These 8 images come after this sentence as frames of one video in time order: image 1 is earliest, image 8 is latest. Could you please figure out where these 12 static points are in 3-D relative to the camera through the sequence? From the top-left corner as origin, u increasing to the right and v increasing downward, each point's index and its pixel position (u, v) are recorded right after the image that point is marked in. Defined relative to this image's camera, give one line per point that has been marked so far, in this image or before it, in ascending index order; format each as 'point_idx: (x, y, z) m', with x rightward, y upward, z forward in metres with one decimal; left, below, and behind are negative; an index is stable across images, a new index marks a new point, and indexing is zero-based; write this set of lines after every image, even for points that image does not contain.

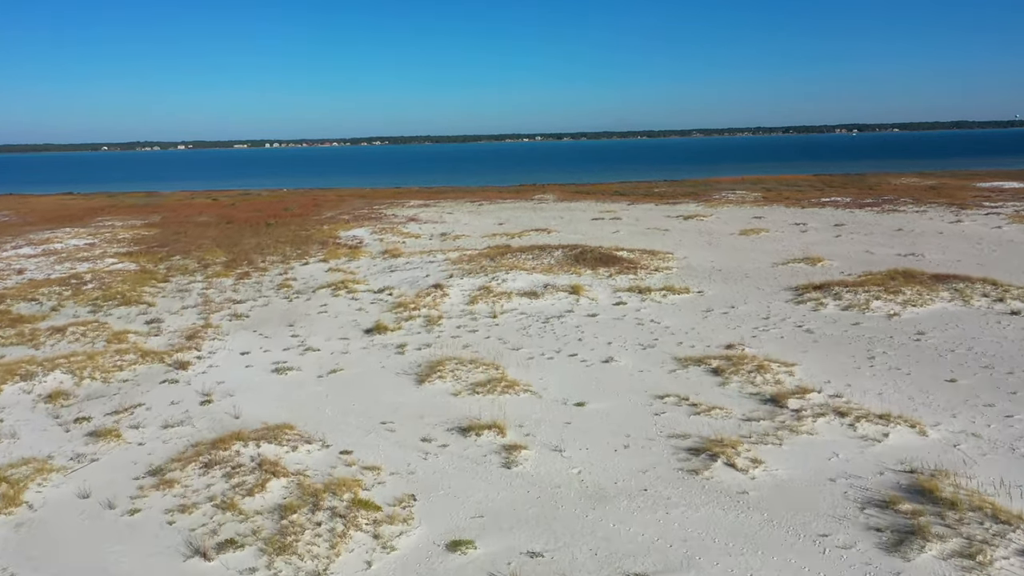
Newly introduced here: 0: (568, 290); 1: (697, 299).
0: (+1.8, -0.1, +17.7) m
1: (+5.5, -0.4, +16.7) m
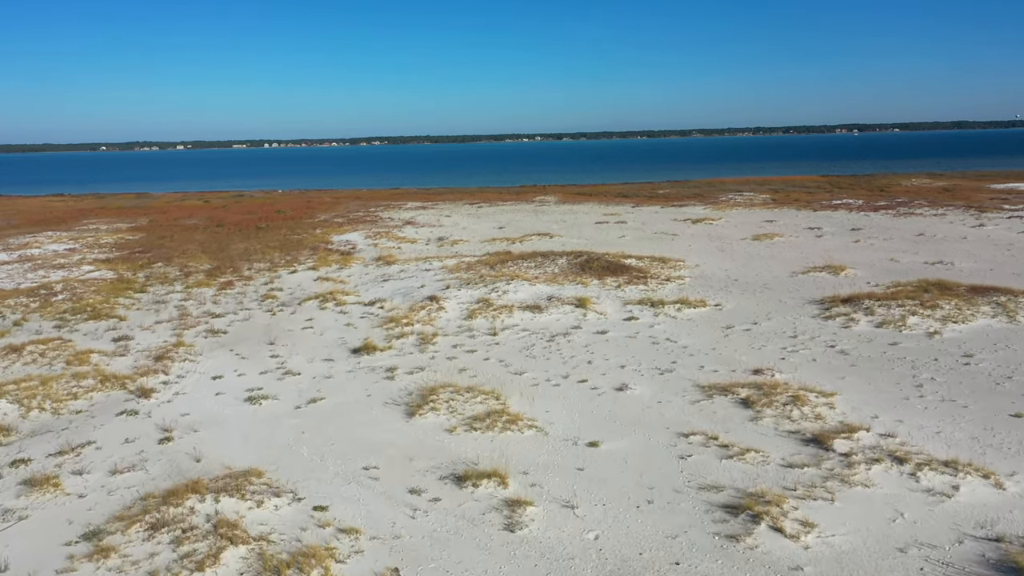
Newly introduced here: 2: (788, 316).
0: (+1.8, -0.5, +16.3) m
1: (+5.6, -0.7, +15.4) m
2: (+7.4, -0.8, +15.0) m
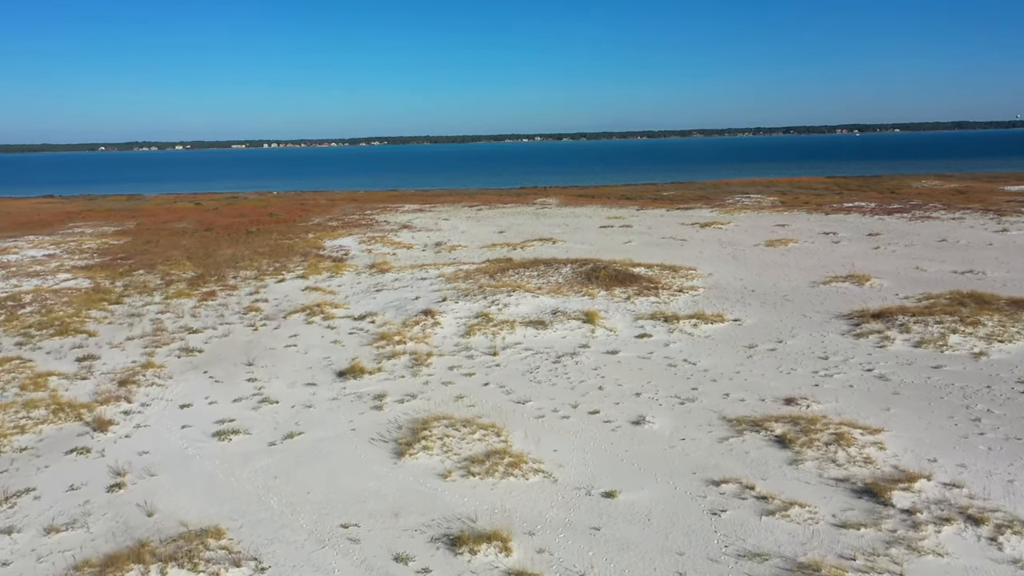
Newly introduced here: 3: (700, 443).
0: (+1.9, -0.8, +15.1) m
1: (+5.6, -1.1, +14.1) m
2: (+7.4, -1.1, +13.8) m
3: (+3.0, -2.5, +9.1) m
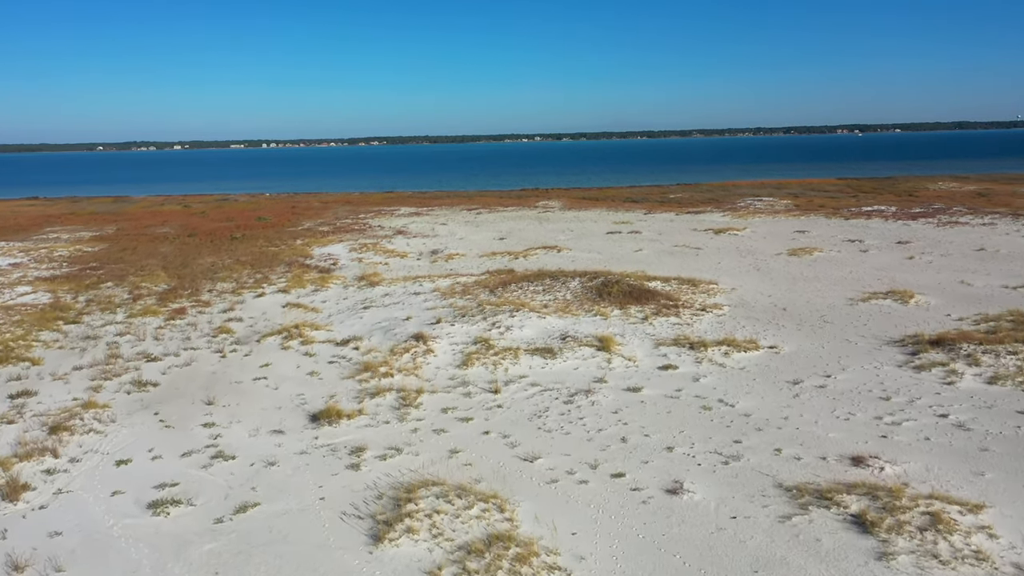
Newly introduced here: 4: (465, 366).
0: (+1.9, -1.3, +13.2) m
1: (+5.7, -1.6, +12.2) m
2: (+7.5, -1.6, +11.9) m
3: (+3.1, -3.0, +7.2) m
4: (-1.0, -1.7, +12.3) m
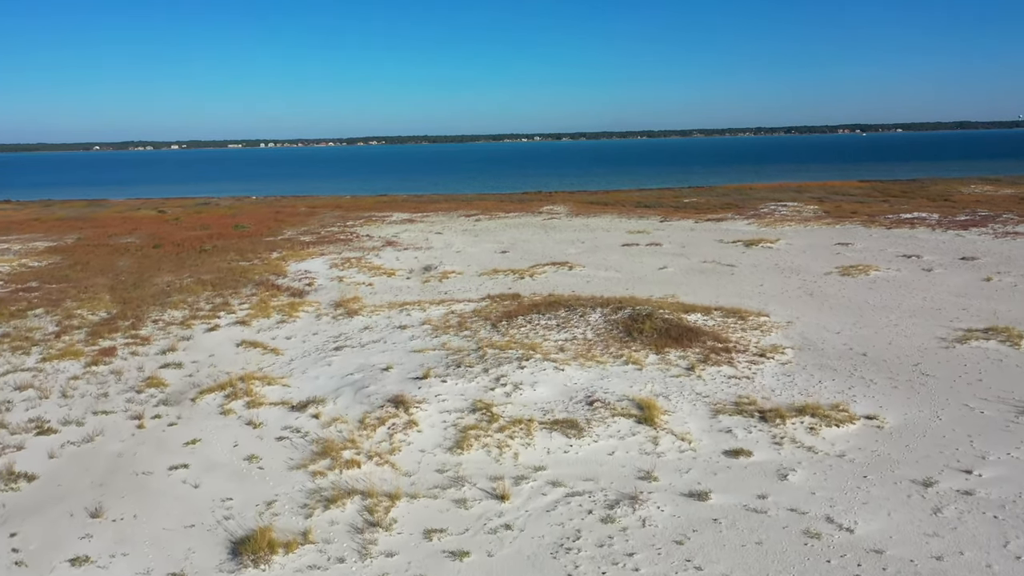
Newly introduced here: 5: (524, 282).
0: (+2.1, -2.2, +9.9) m
1: (+5.9, -2.5, +8.9) m
2: (+7.7, -2.5, +8.6) m
3: (+3.3, -3.9, +3.9) m
4: (-0.8, -2.6, +9.0) m
5: (+0.4, +0.2, +19.6) m
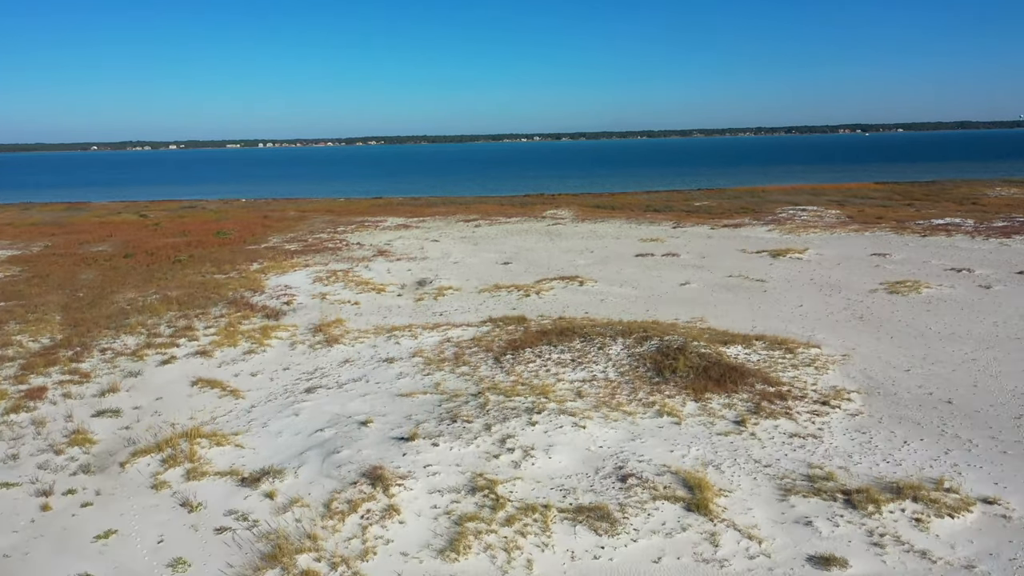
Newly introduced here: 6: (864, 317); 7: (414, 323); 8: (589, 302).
0: (+2.3, -2.8, +7.6) m
1: (+6.0, -3.1, +6.7) m
2: (+7.9, -3.1, +6.4) m
3: (+3.5, -4.5, +1.7) m
4: (-0.7, -3.2, +6.7) m
5: (+0.6, -0.4, +17.3) m
6: (+9.4, -0.8, +15.0) m
7: (-2.7, -1.0, +15.6) m
8: (+2.4, -0.4, +17.1) m
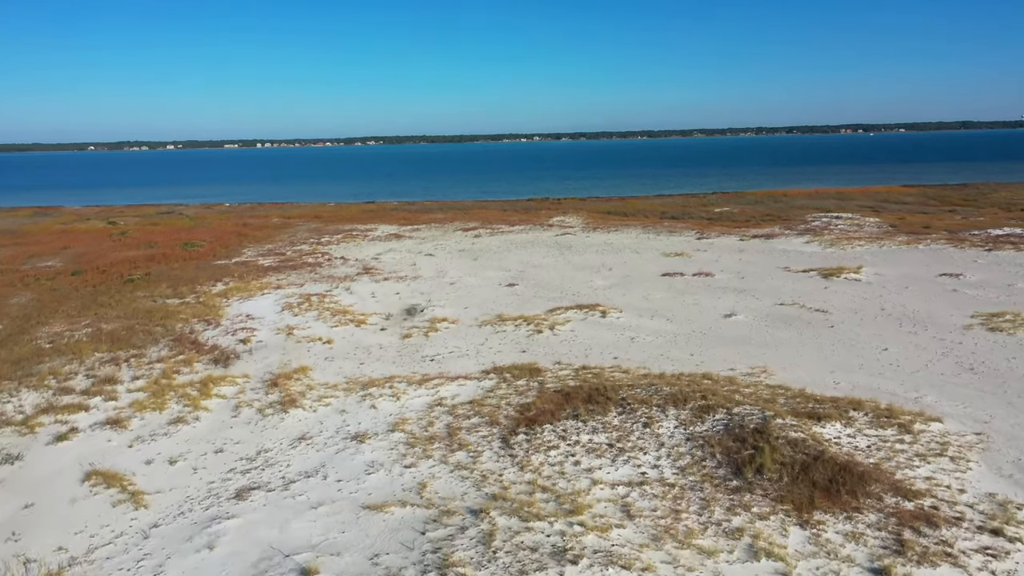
0: (+2.5, -3.7, +4.3) m
1: (+6.2, -4.0, +3.3) m
2: (+8.1, -4.0, +3.0) m
3: (+3.7, -5.4, -1.7) m
4: (-0.5, -4.1, +3.4) m
5: (+0.8, -1.3, +14.0) m
6: (+9.7, -1.7, +11.7) m
7: (-2.5, -1.9, +12.2) m
8: (+2.6, -1.3, +13.7) m
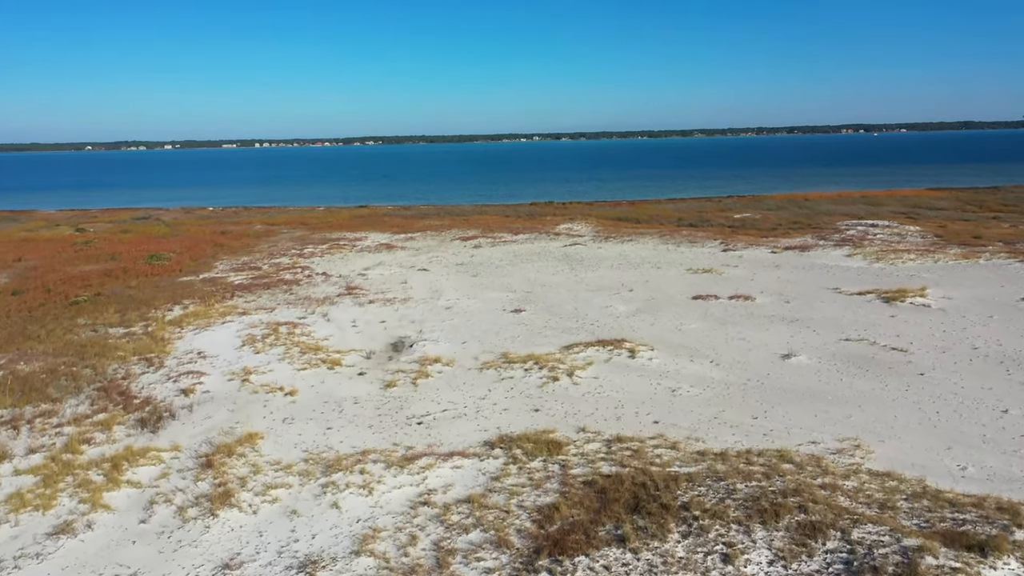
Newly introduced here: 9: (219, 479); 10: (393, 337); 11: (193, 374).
0: (+2.7, -4.5, +1.4) m
1: (+6.4, -4.8, +0.4) m
2: (+8.3, -4.8, +0.1) m
3: (+3.9, -6.2, -4.6) m
4: (-0.3, -4.8, +0.4) m
5: (+1.0, -2.1, +11.1) m
6: (+9.9, -2.4, +8.8) m
7: (-2.3, -2.6, +9.3) m
8: (+2.8, -2.1, +10.8) m
9: (-4.5, -2.9, +8.7) m
10: (-3.0, -1.3, +14.5) m
11: (-7.1, -1.9, +12.5) m
